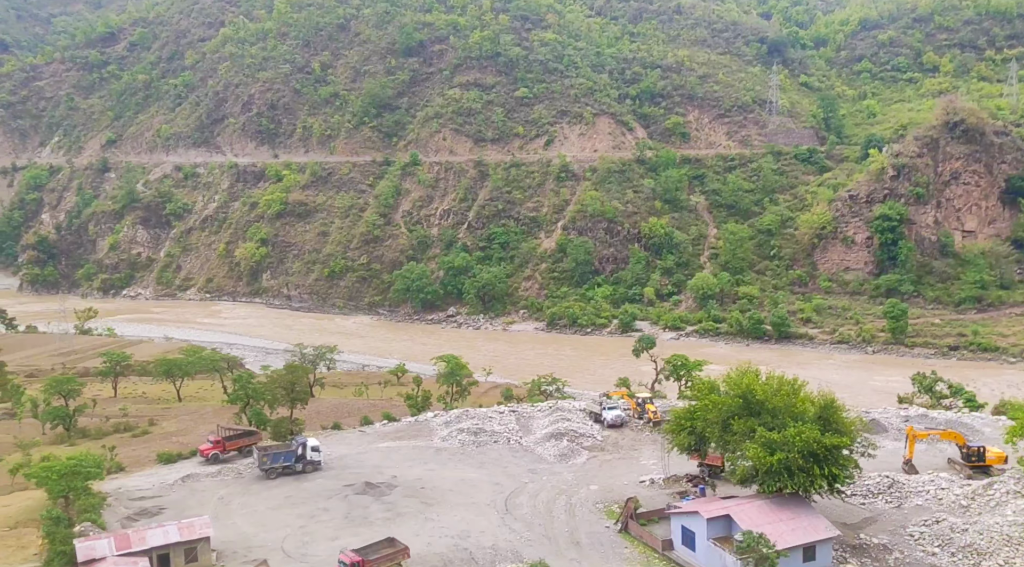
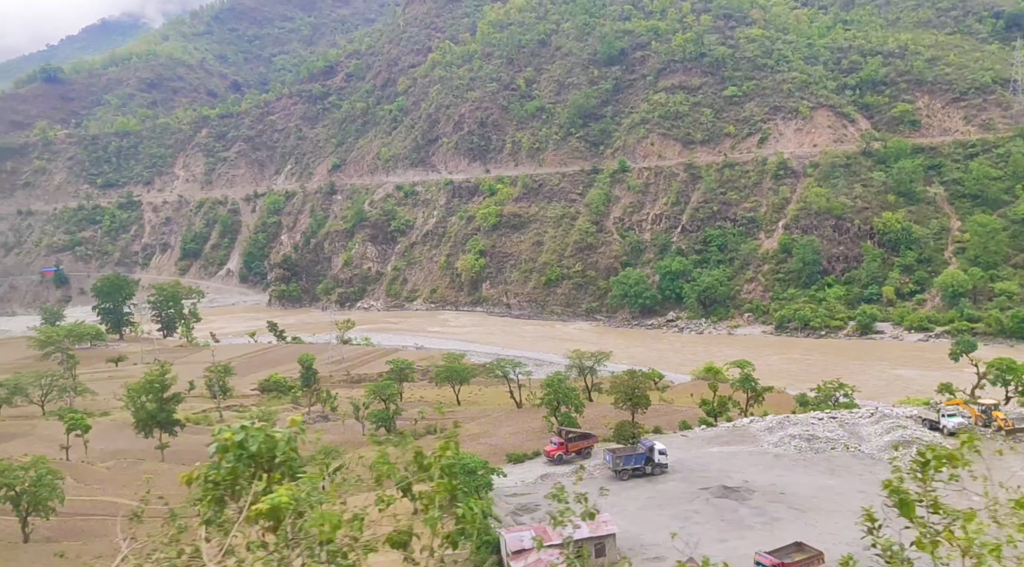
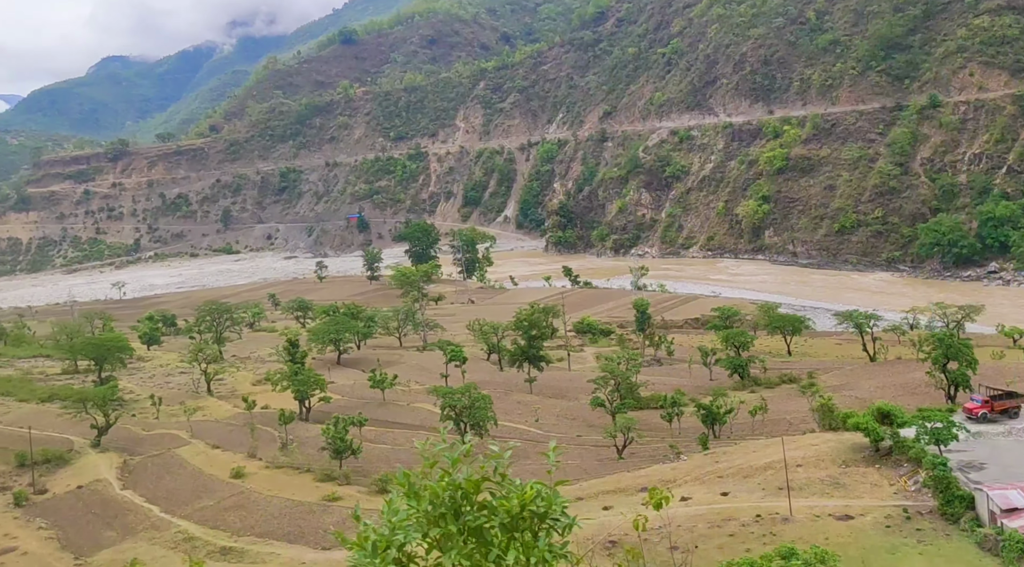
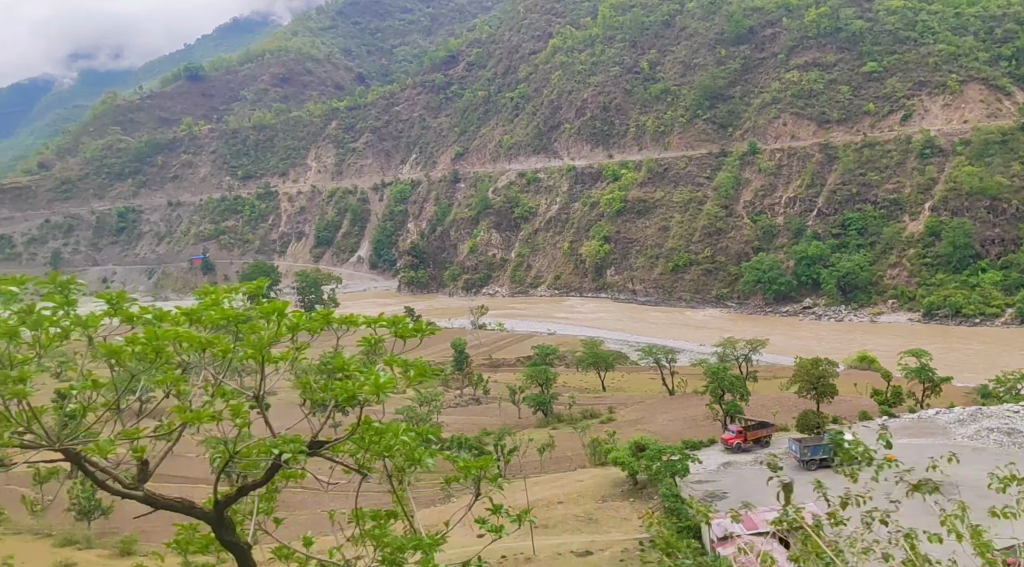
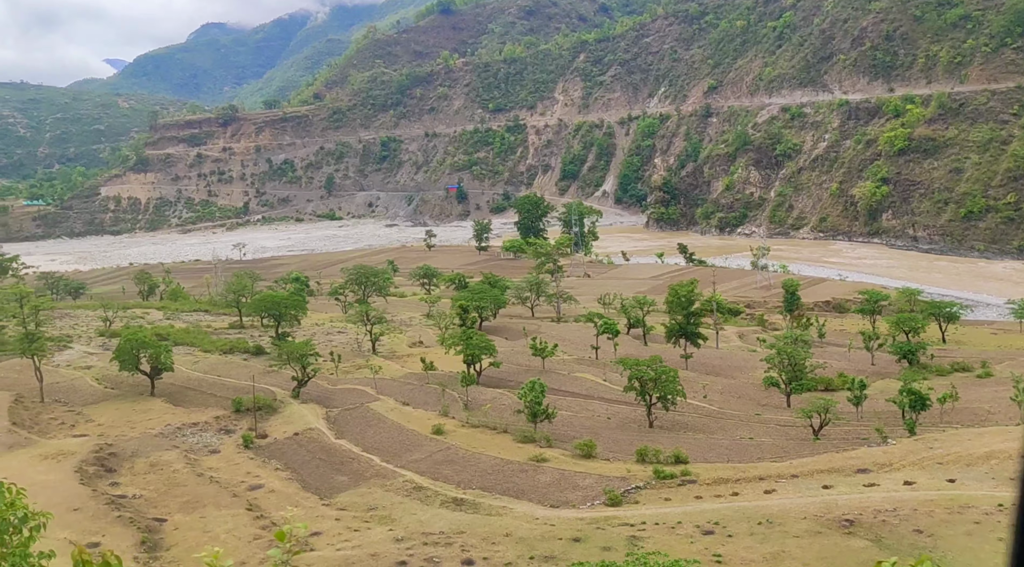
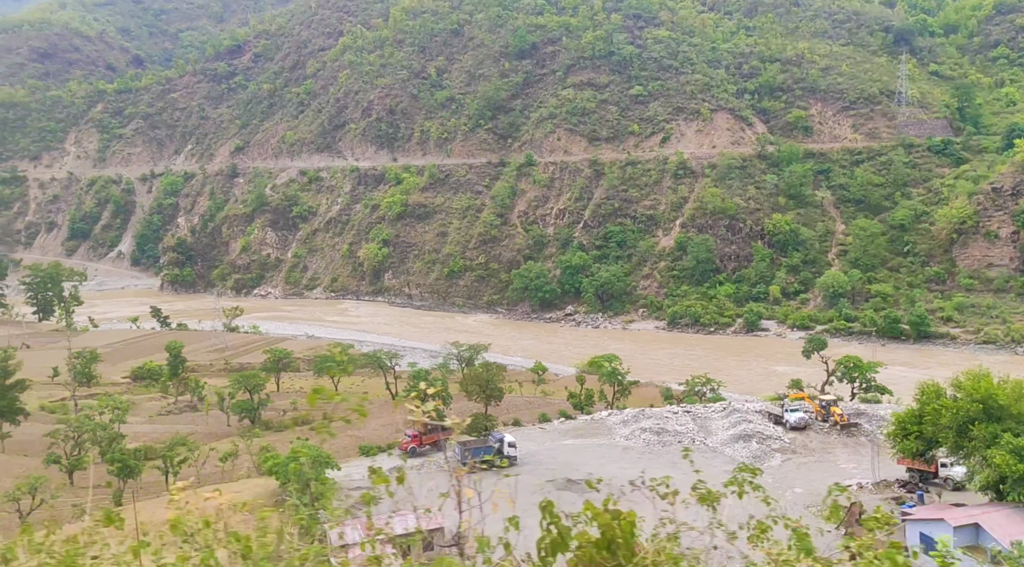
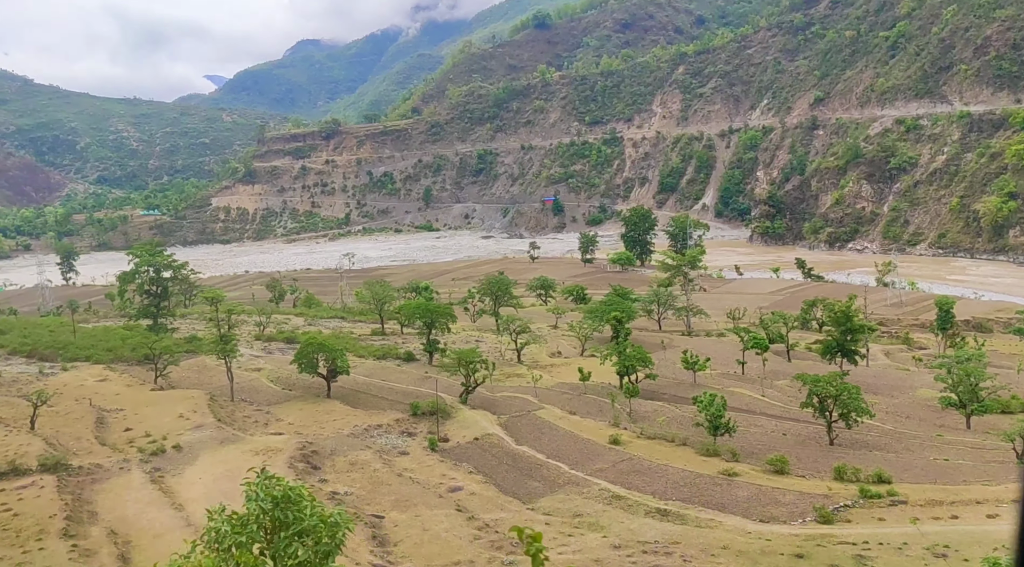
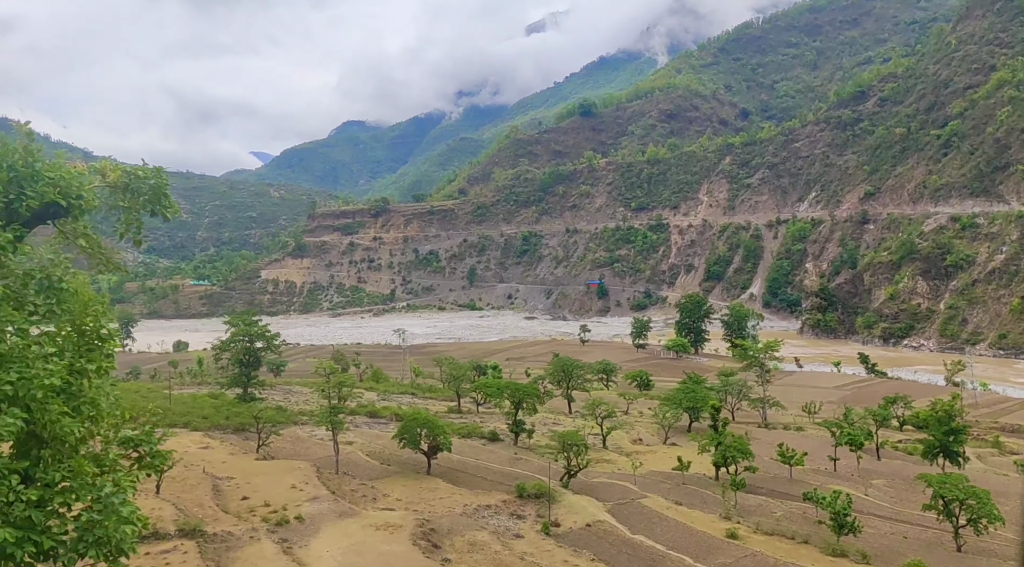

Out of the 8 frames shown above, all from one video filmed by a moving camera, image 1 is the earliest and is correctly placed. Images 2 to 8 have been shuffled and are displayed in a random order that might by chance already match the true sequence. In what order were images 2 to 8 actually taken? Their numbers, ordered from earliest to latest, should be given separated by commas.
6, 2, 4, 3, 5, 7, 8
